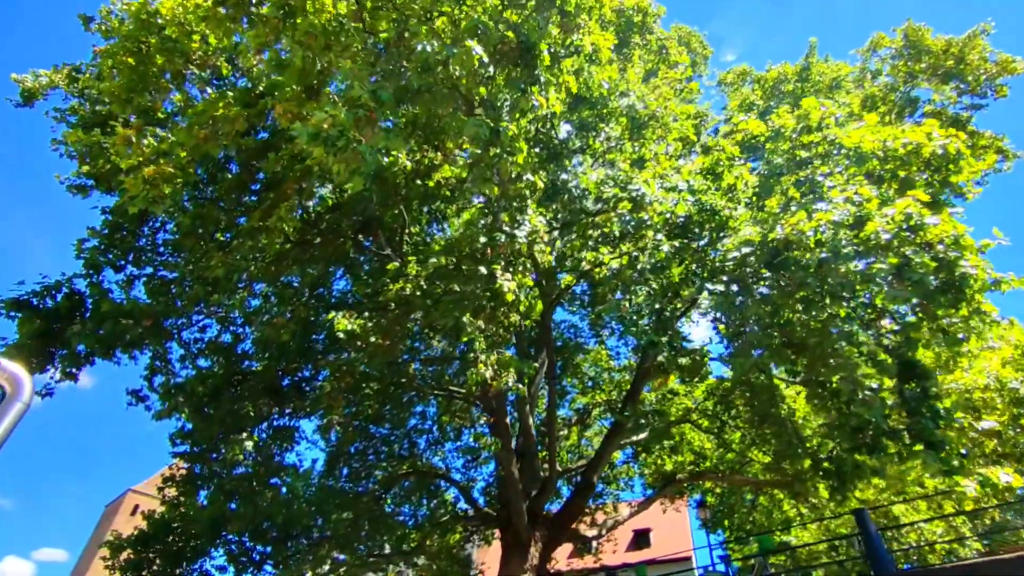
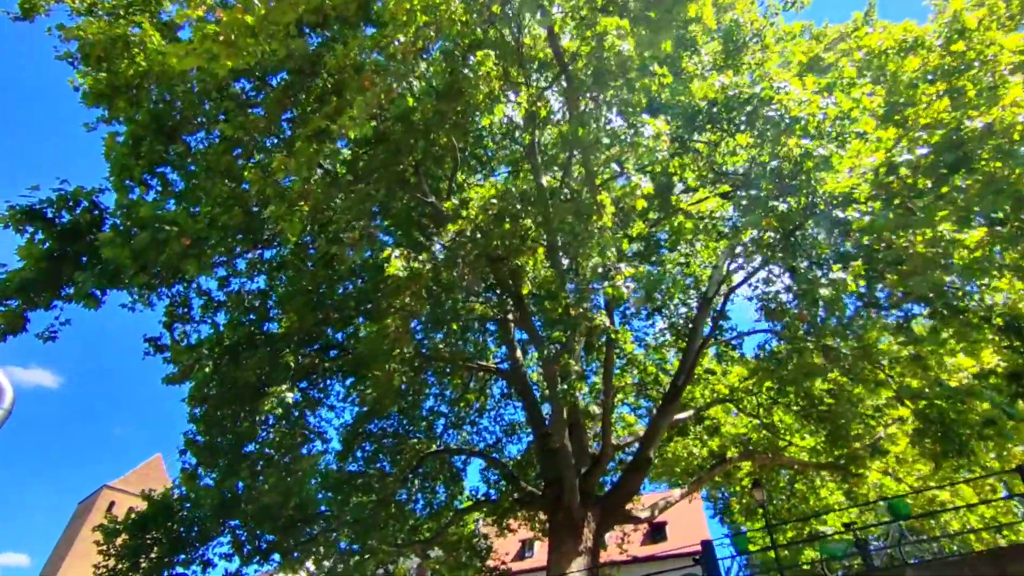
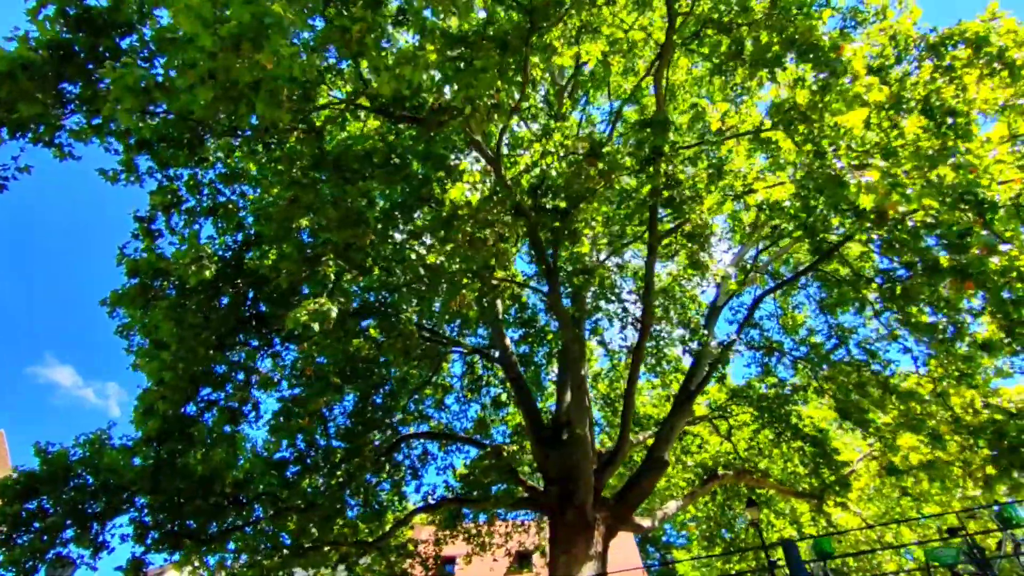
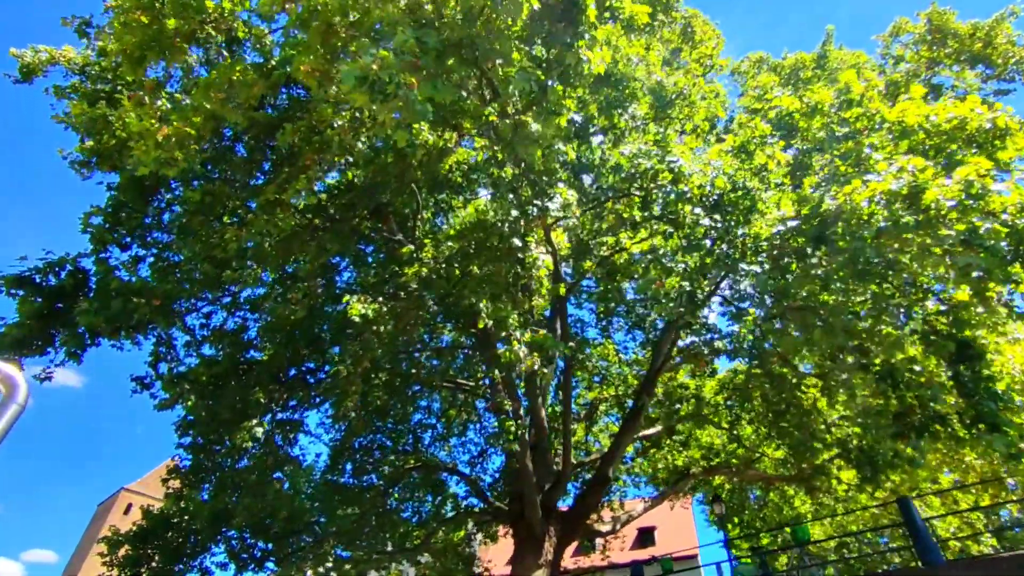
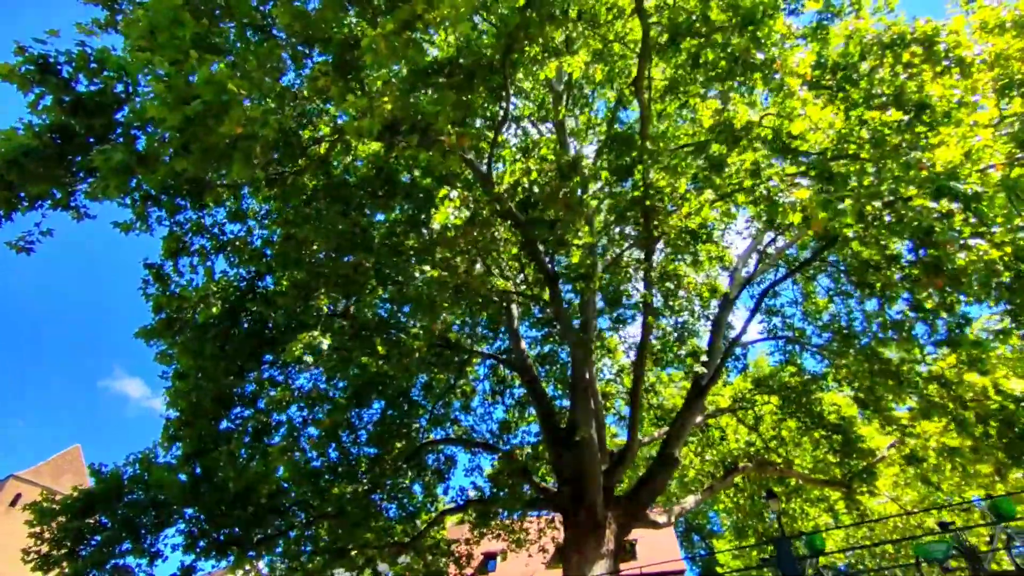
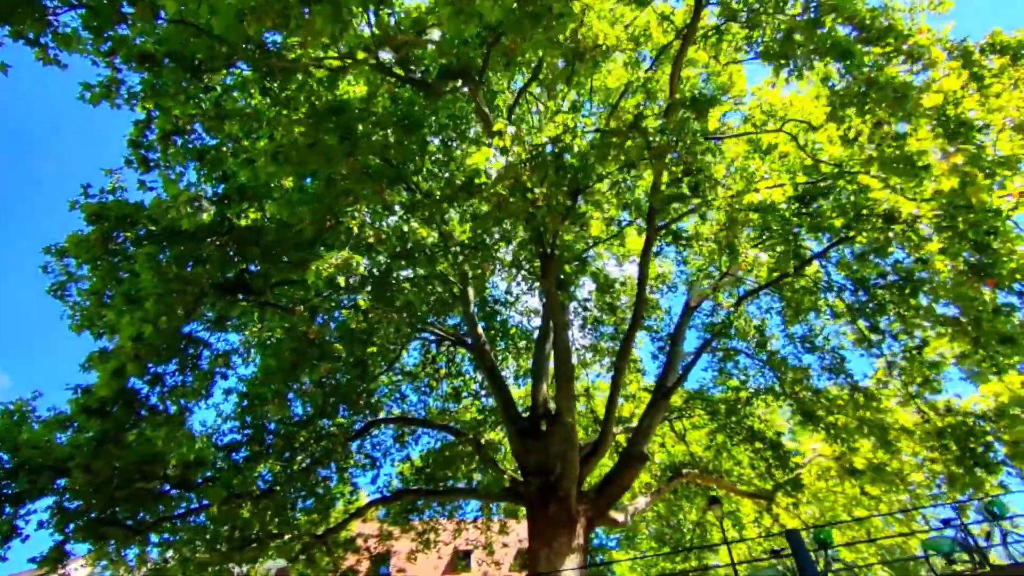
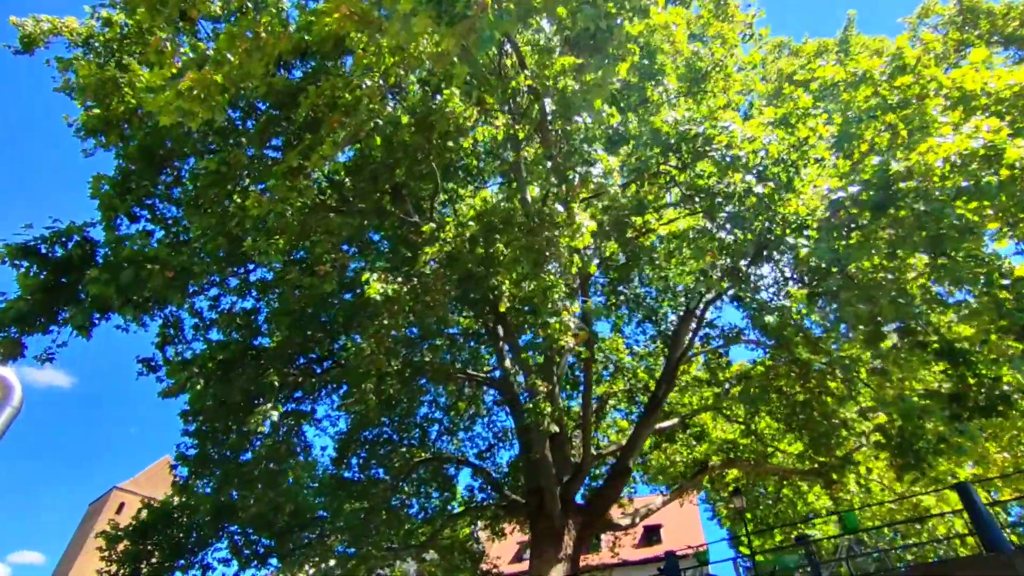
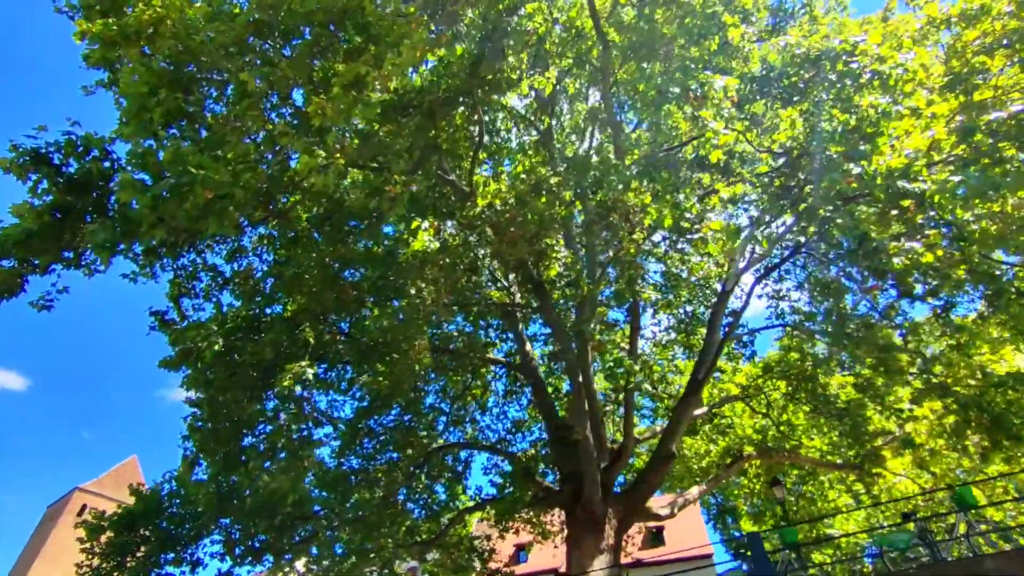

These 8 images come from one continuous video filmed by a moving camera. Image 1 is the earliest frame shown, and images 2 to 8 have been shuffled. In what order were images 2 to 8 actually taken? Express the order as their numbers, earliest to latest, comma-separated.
4, 7, 2, 8, 5, 3, 6
